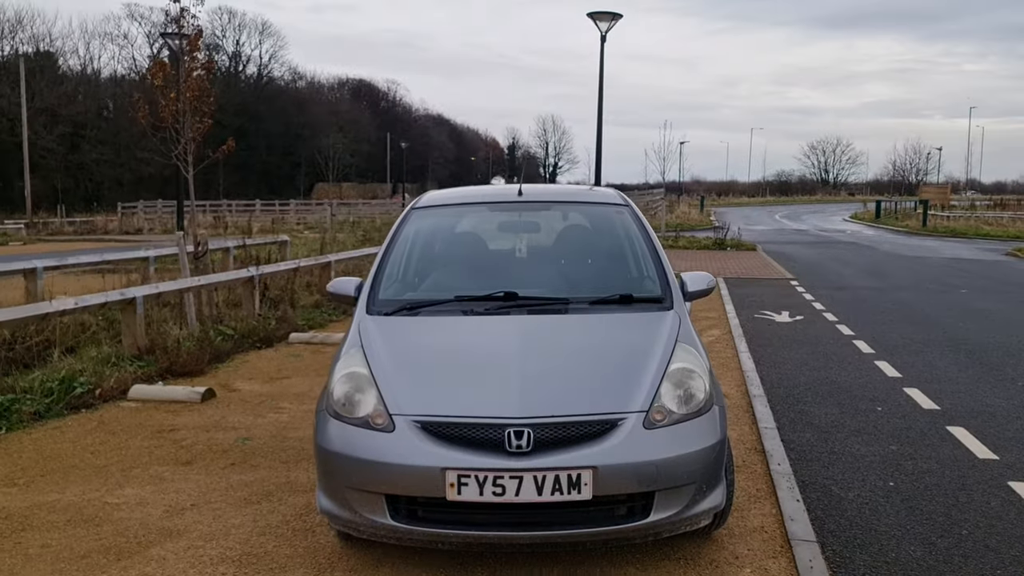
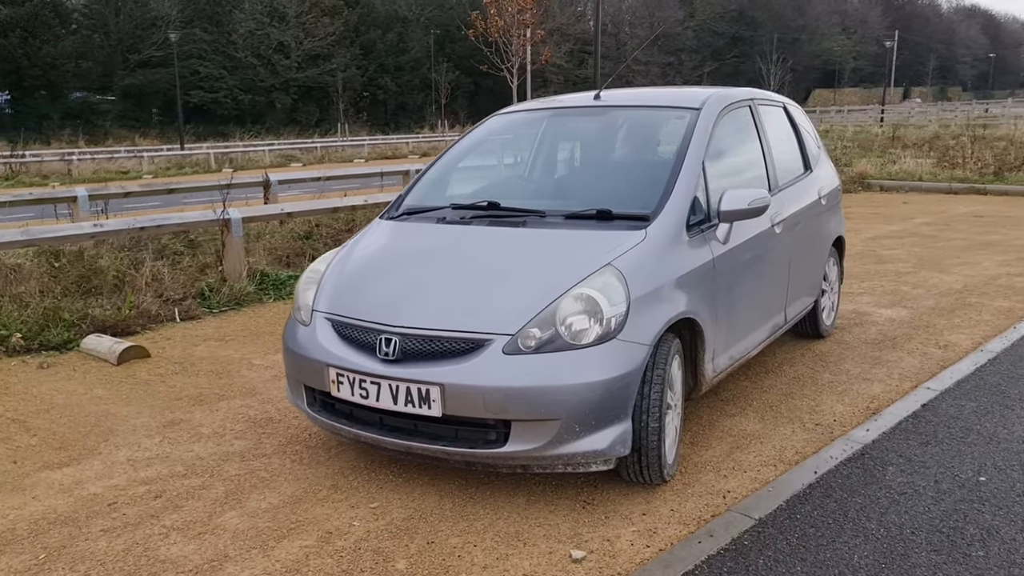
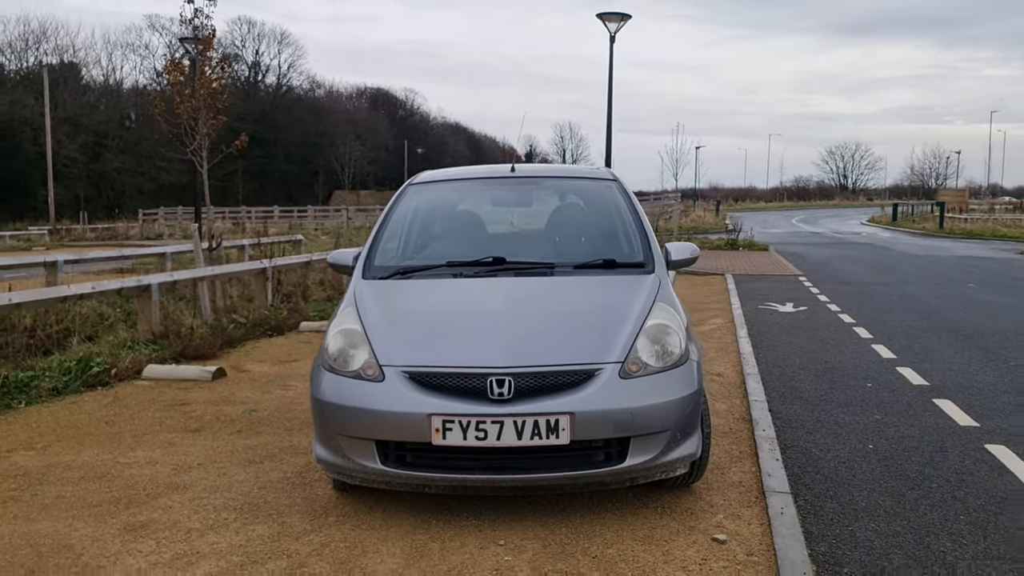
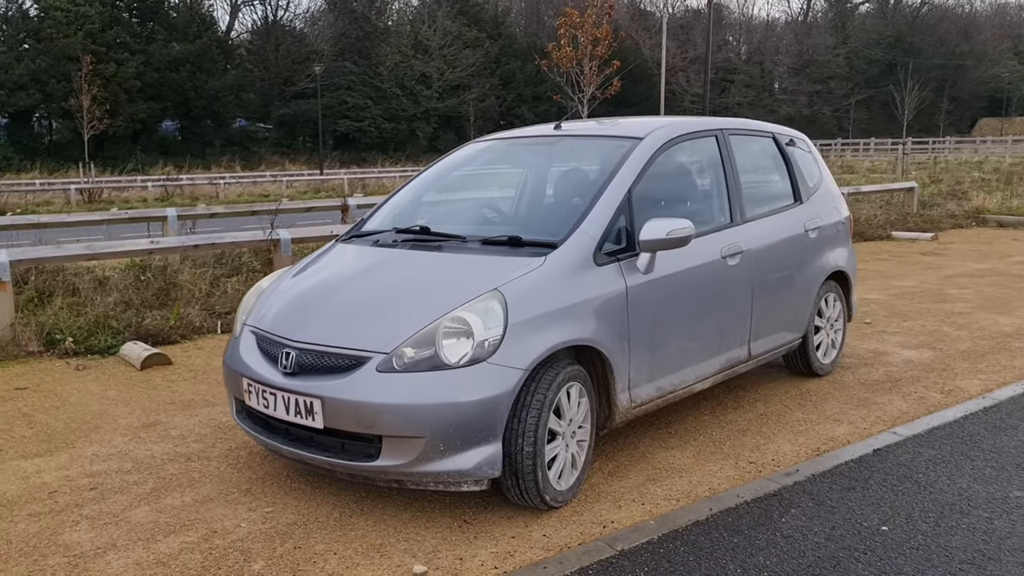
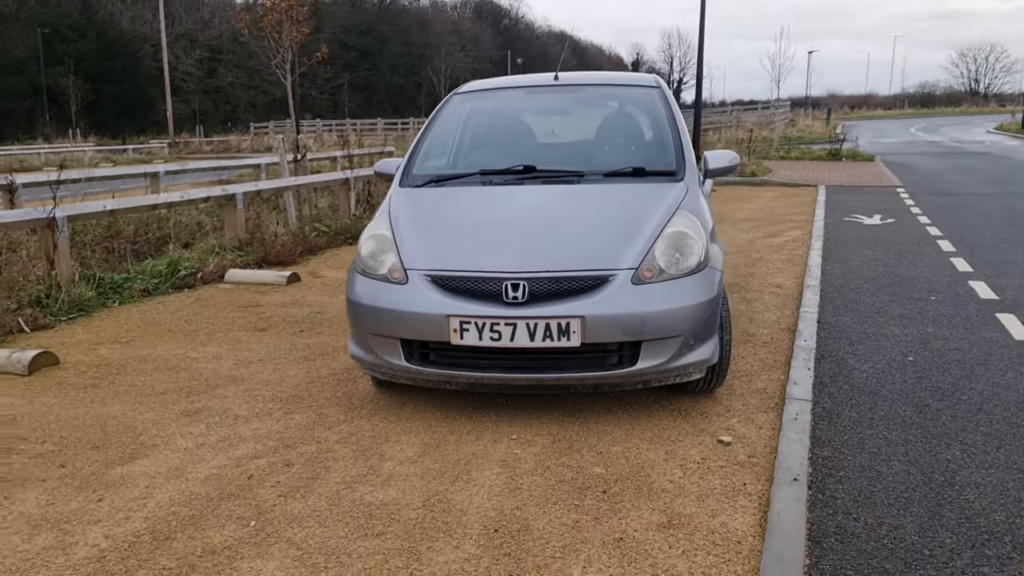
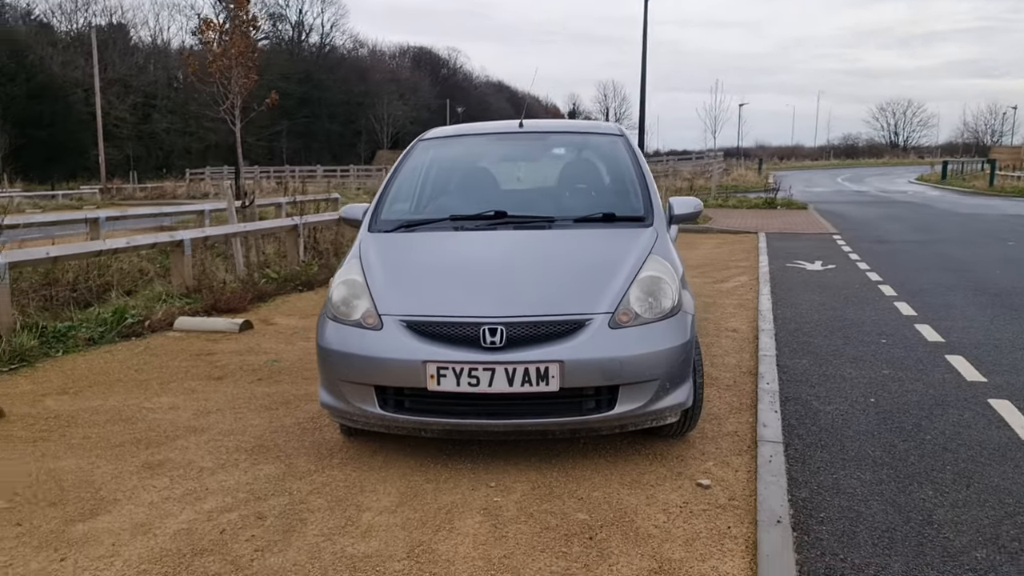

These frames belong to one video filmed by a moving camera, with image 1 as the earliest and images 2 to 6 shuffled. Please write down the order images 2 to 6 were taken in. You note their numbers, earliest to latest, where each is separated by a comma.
3, 6, 5, 2, 4
